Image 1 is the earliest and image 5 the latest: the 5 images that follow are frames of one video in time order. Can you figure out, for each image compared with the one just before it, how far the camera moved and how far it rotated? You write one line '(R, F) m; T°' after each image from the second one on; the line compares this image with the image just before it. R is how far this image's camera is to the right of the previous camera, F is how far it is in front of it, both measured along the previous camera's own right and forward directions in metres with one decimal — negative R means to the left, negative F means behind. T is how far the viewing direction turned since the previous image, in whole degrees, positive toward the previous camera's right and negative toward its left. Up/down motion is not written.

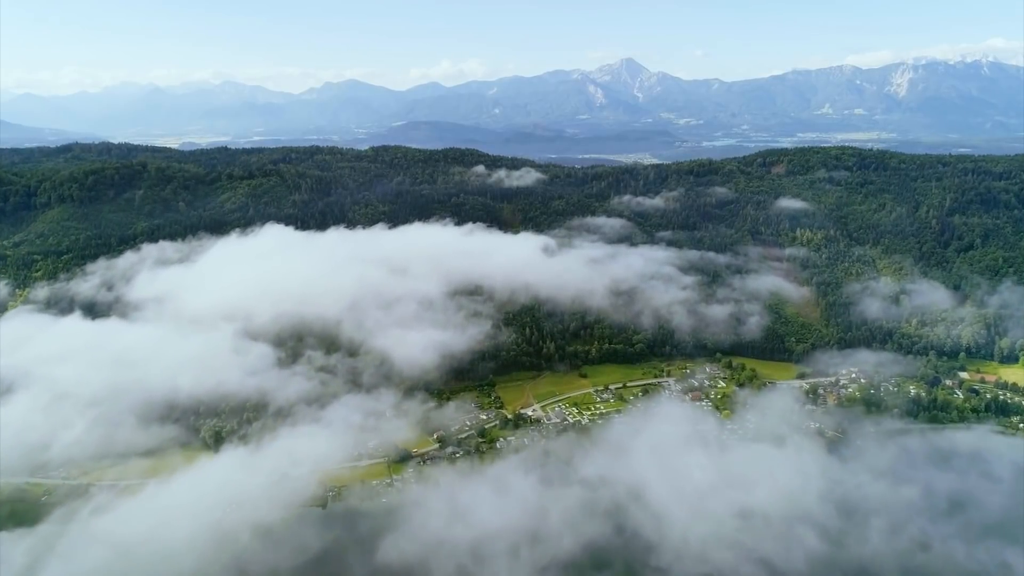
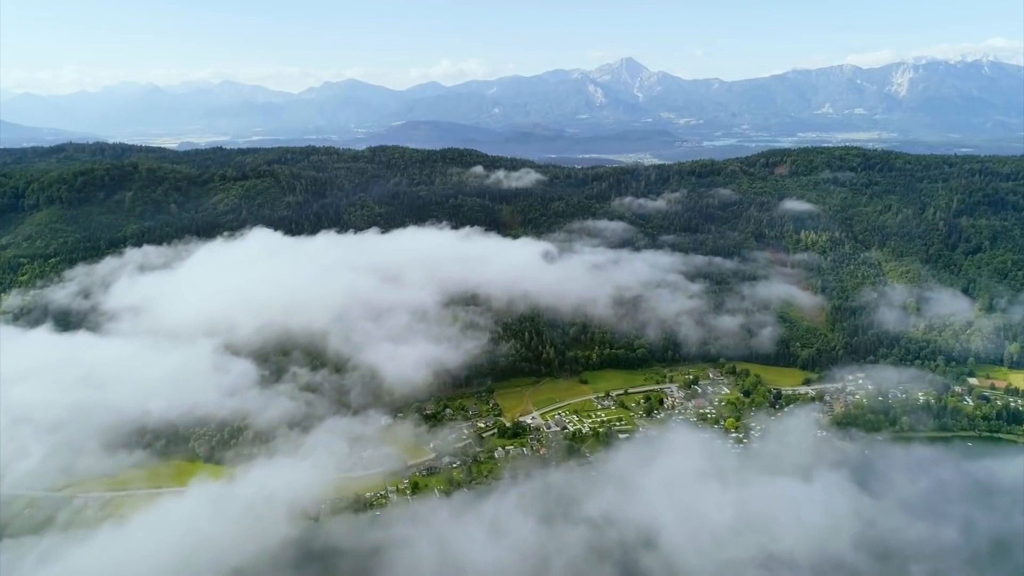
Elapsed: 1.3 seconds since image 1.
(+0.1, +2.2) m; 0°
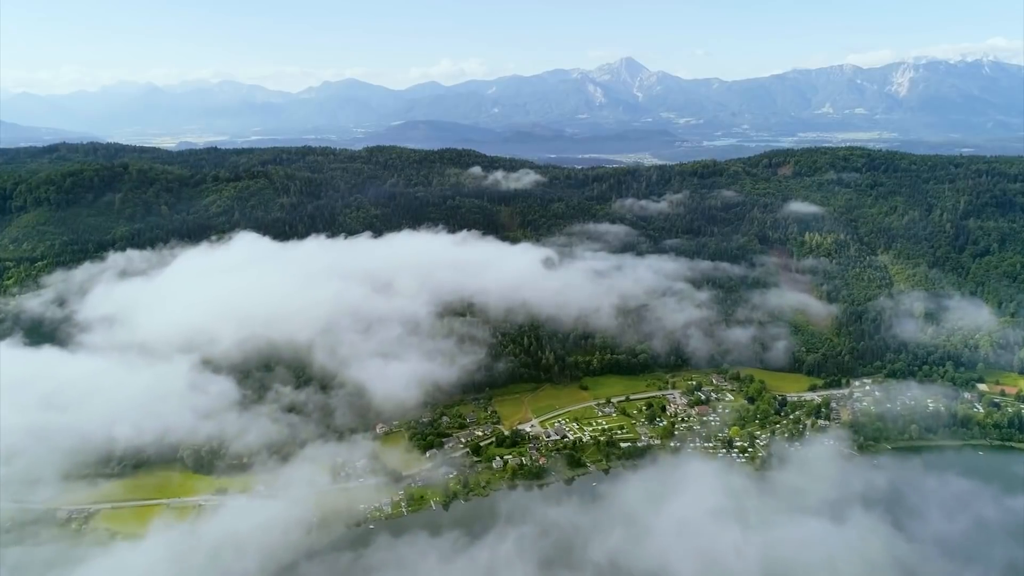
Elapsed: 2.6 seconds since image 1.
(+0.1, +2.2) m; 0°
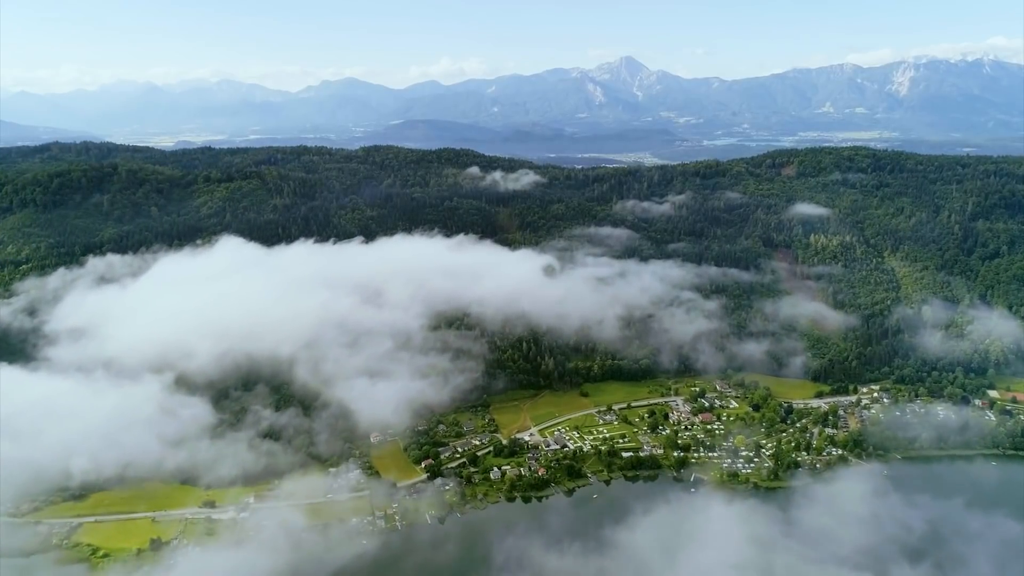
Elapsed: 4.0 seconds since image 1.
(+0.1, +2.4) m; 0°
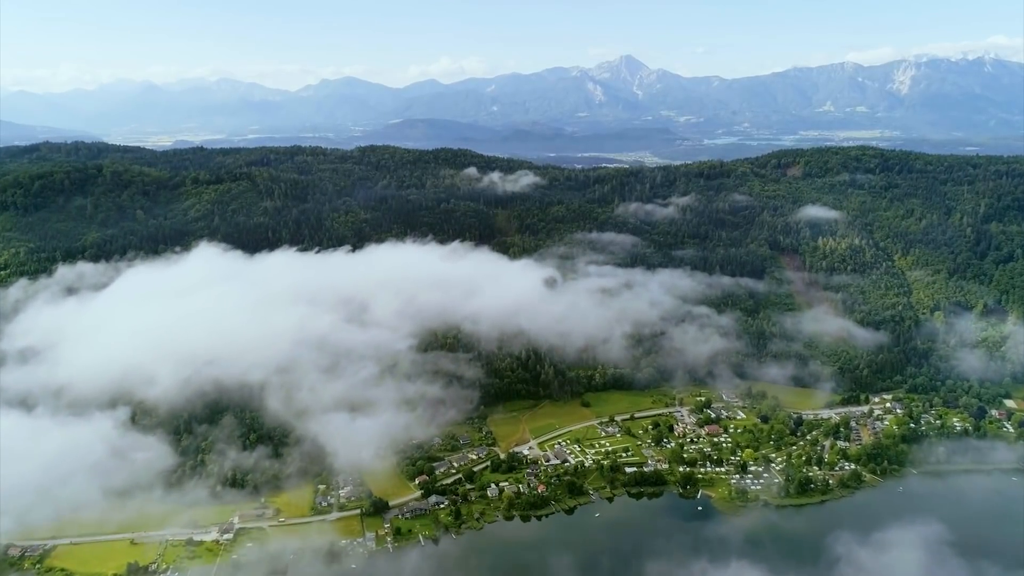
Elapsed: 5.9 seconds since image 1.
(+0.1, +3.3) m; 0°
